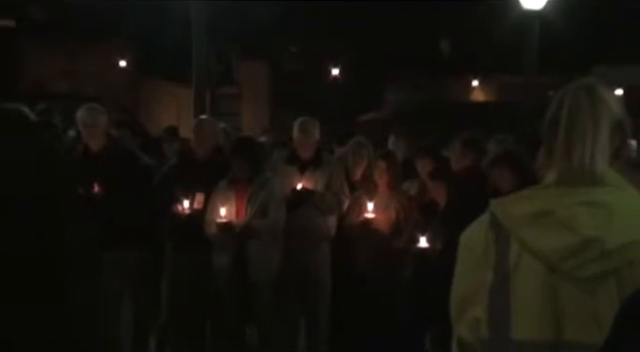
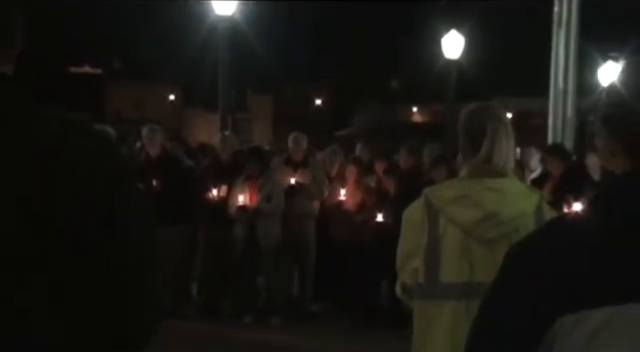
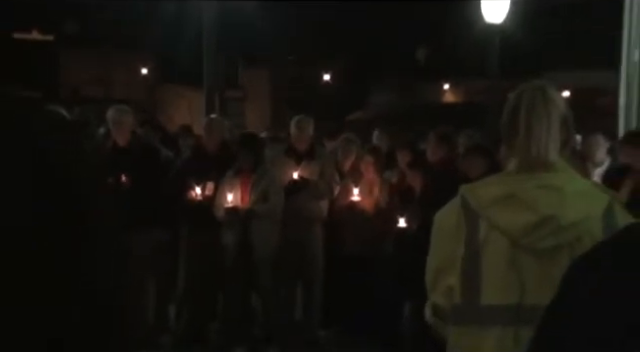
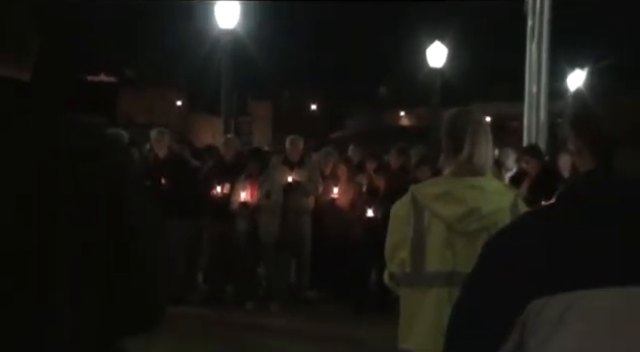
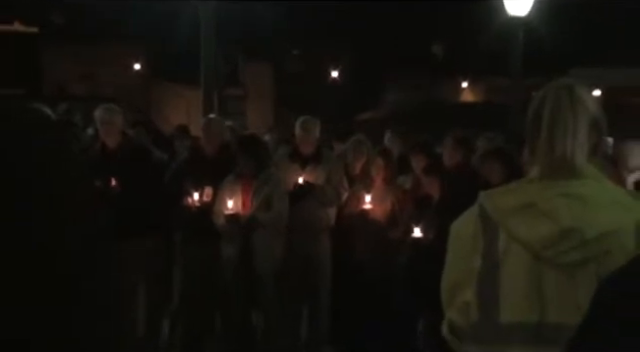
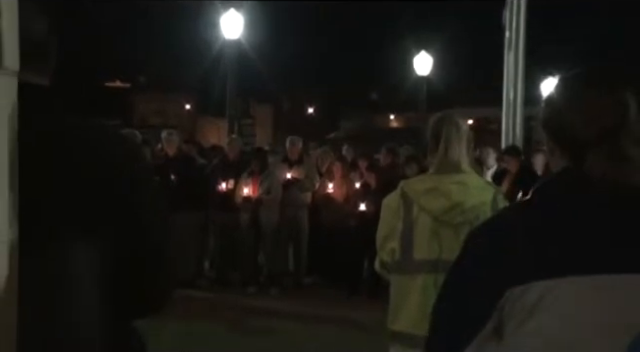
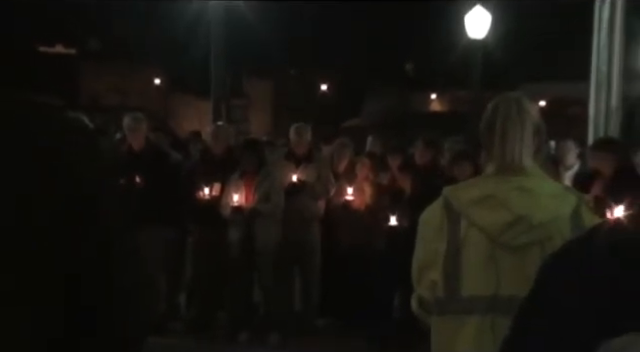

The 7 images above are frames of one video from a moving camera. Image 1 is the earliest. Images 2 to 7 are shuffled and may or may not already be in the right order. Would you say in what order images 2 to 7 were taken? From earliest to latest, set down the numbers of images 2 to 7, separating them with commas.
5, 3, 7, 2, 4, 6
